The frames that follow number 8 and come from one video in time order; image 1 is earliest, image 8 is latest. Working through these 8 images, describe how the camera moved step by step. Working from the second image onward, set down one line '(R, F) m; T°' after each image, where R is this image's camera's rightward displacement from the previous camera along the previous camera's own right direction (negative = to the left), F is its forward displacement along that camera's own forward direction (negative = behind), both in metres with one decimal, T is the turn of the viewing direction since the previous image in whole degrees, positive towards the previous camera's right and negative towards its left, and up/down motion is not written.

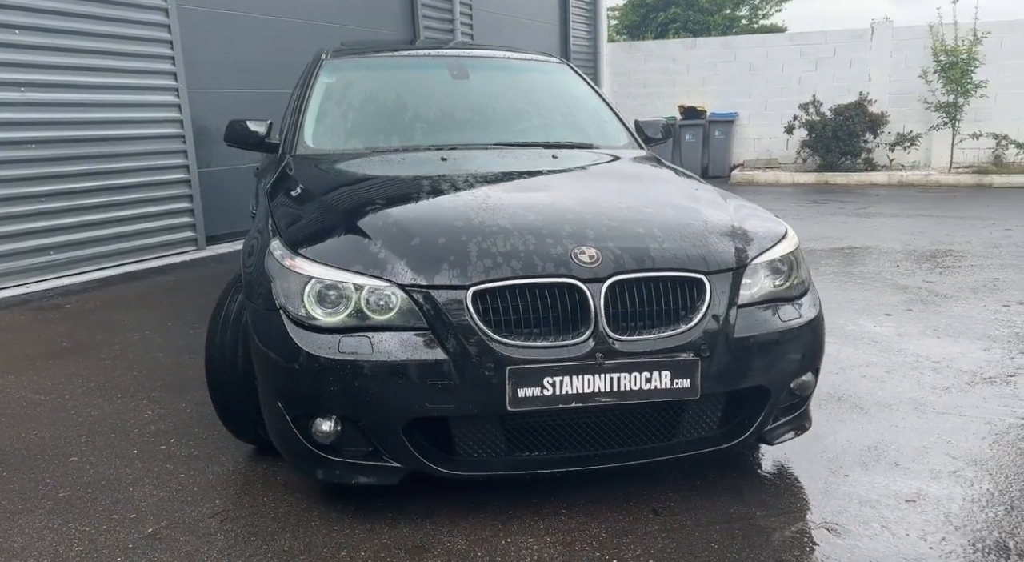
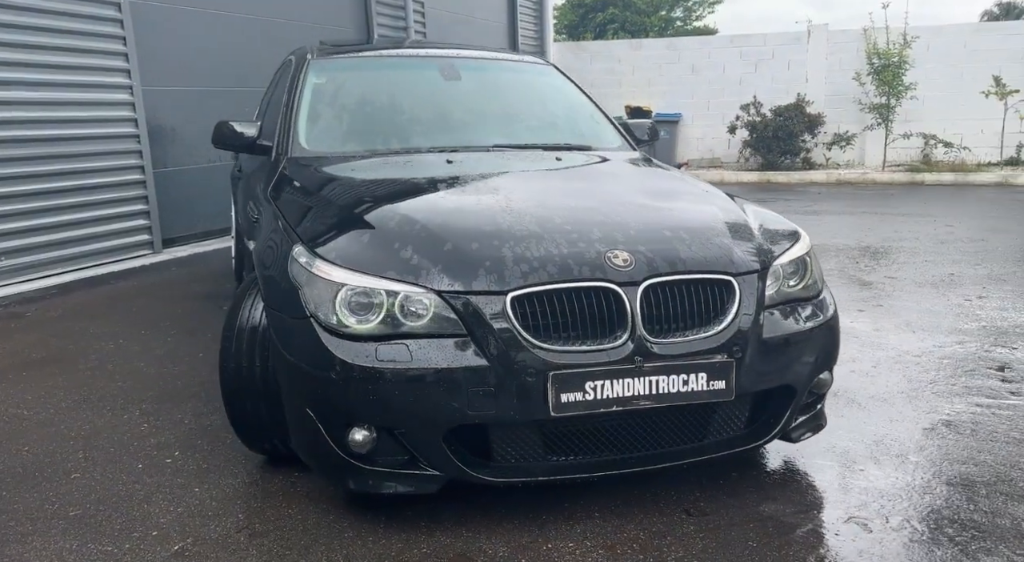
(-0.3, 0.0) m; +4°
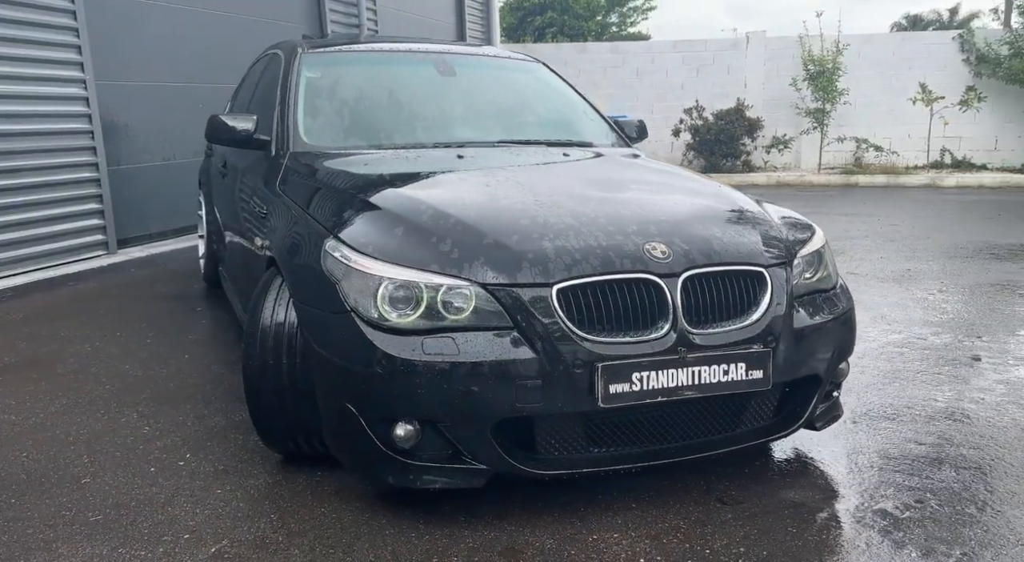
(-0.3, 0.0) m; +5°
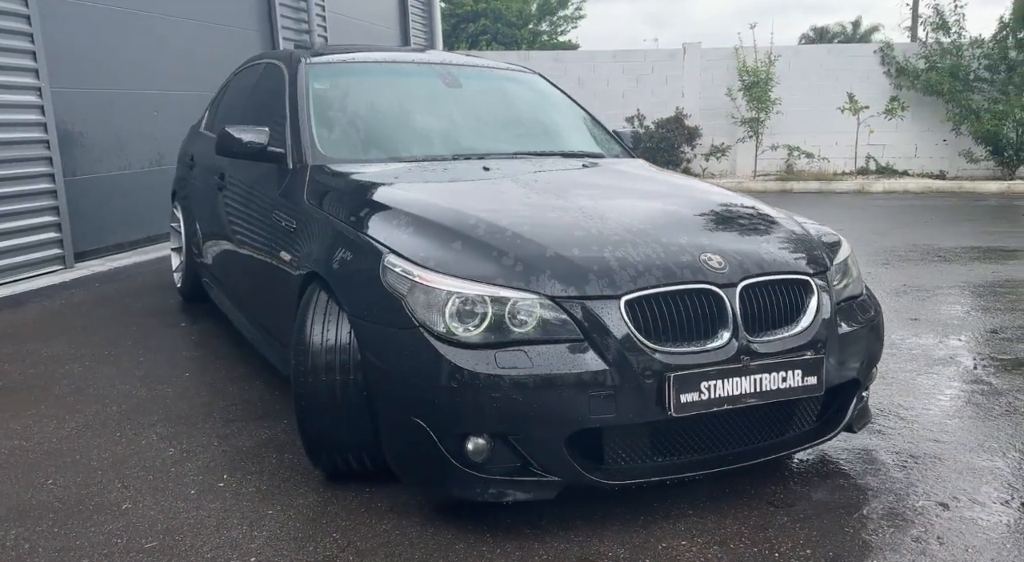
(-0.4, 0.0) m; +5°
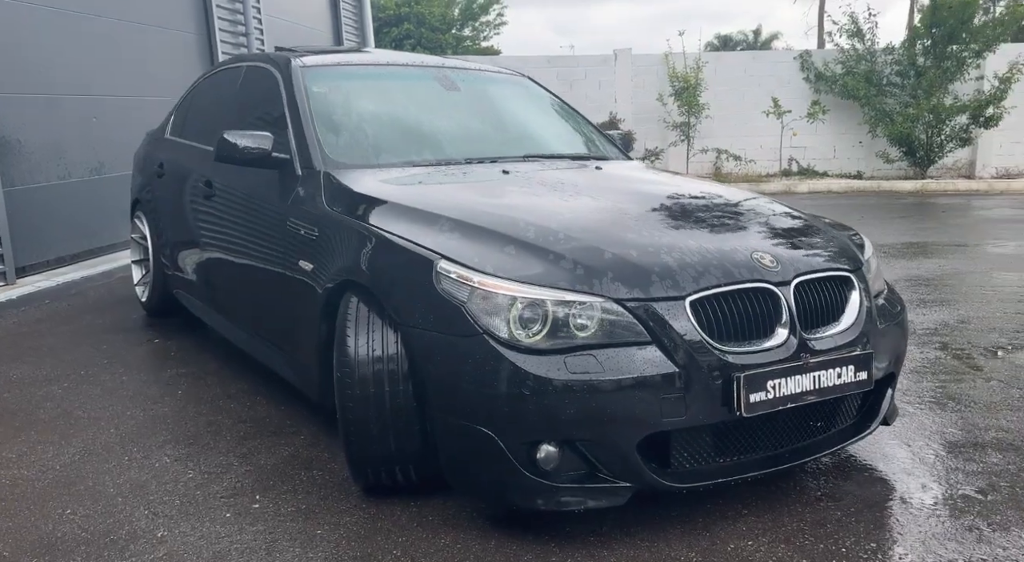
(-0.4, +0.1) m; +5°
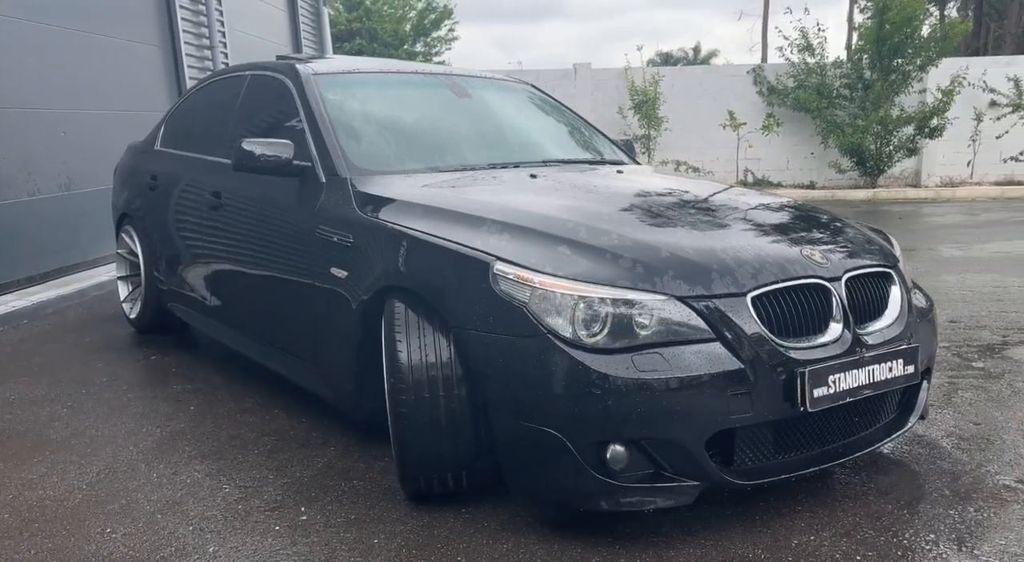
(-0.3, 0.0) m; +3°
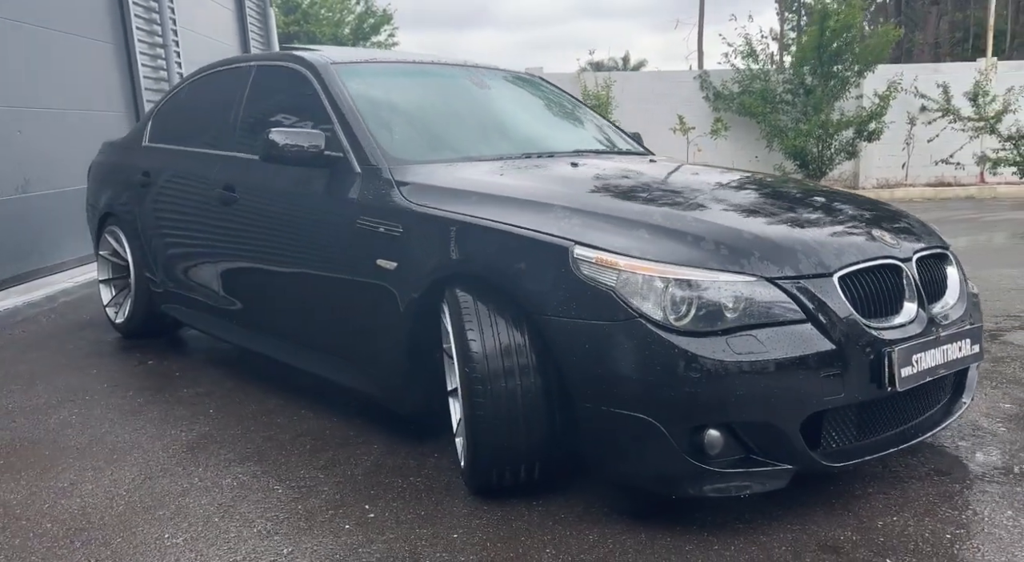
(-0.4, +0.1) m; +4°
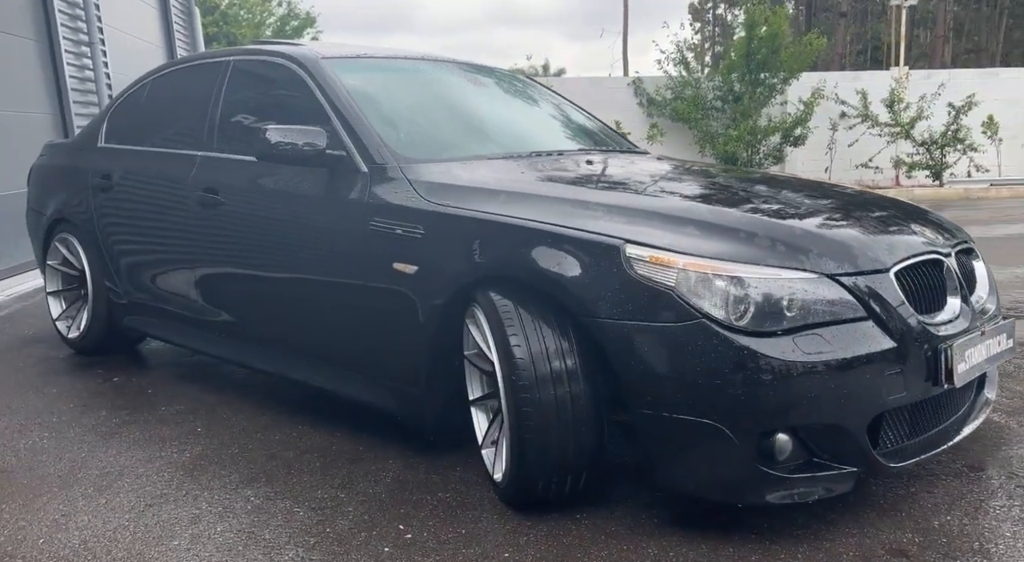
(-0.4, +0.2) m; +5°
